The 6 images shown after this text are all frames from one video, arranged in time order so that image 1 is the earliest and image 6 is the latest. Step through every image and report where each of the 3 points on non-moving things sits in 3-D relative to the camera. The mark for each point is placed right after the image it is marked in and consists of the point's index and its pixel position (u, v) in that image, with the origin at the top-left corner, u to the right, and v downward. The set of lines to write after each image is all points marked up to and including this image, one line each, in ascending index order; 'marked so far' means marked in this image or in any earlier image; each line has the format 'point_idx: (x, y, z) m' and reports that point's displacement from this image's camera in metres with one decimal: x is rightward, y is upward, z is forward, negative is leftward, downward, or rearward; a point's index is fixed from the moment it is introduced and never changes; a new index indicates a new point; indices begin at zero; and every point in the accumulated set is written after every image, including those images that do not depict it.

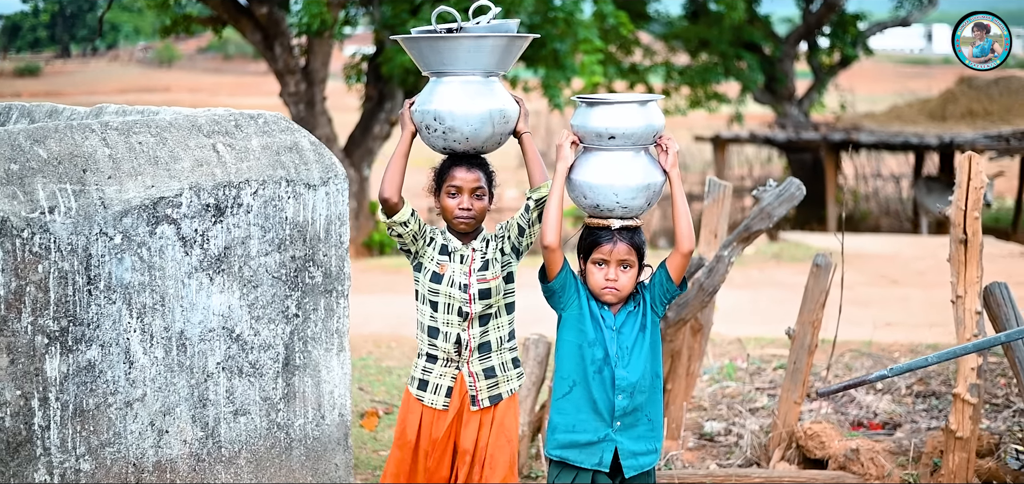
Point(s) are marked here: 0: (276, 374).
0: (-0.5, -0.3, +3.6) m
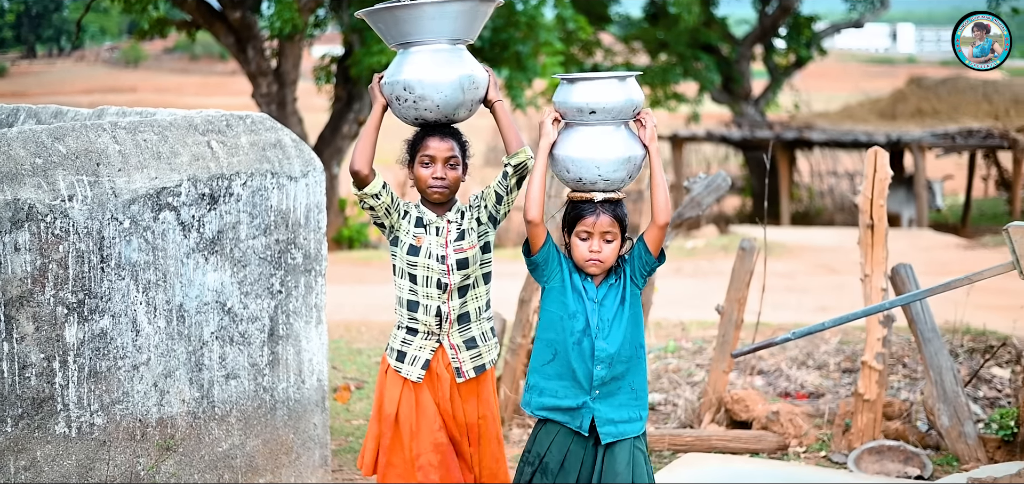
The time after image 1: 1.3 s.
0: (-0.6, -0.2, +4.0) m
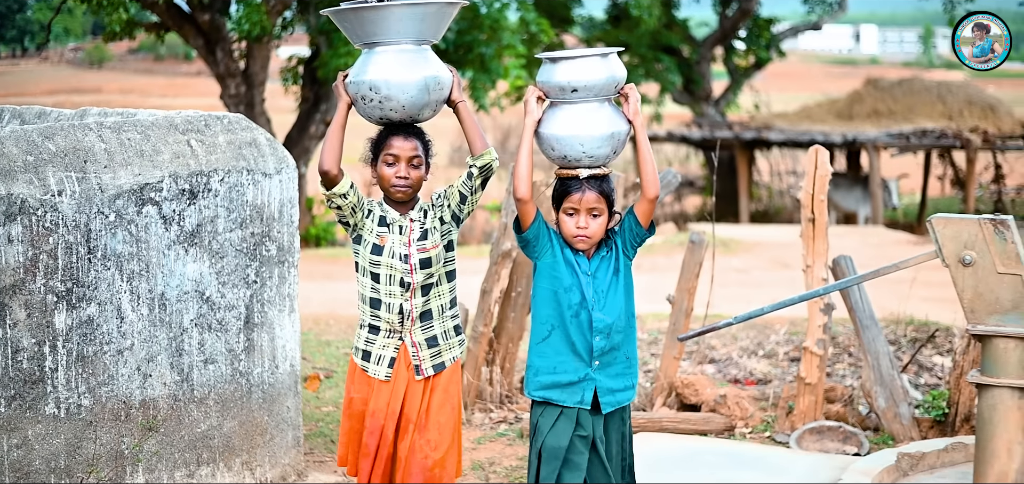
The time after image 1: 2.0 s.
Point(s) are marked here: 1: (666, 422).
0: (-0.7, -0.2, +4.3) m
1: (+0.4, -0.5, +4.9) m
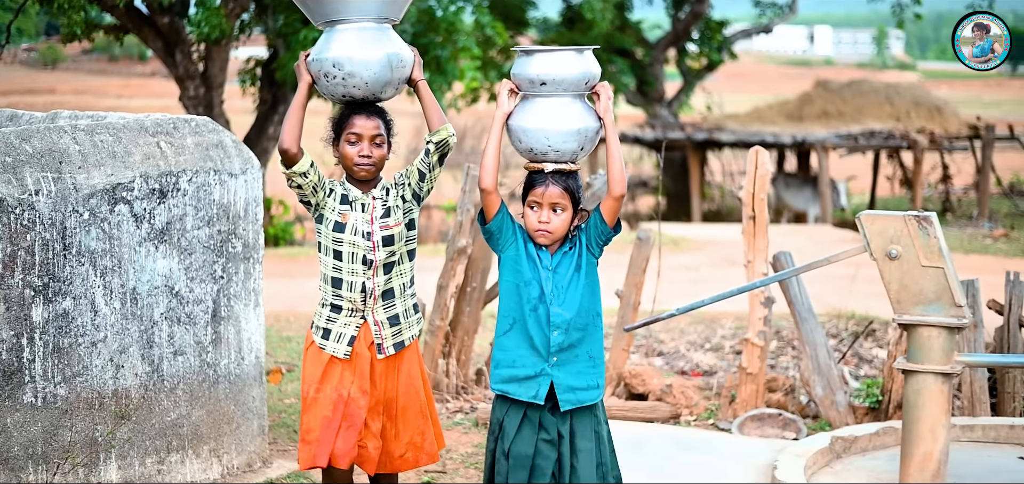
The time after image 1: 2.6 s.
0: (-0.8, -0.2, +4.5) m
1: (+0.3, -0.5, +5.1) m
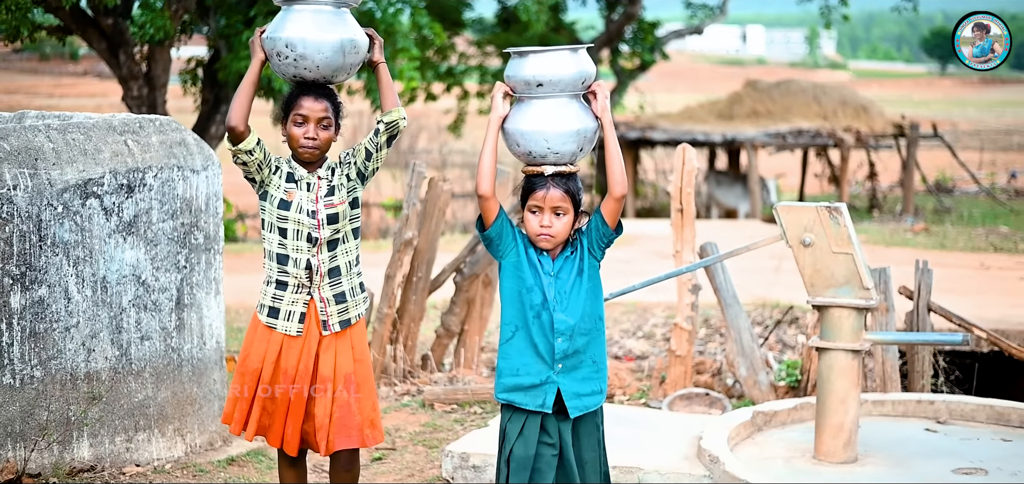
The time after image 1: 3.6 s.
0: (-1.0, -0.2, +4.8) m
1: (+0.1, -0.5, +5.5) m
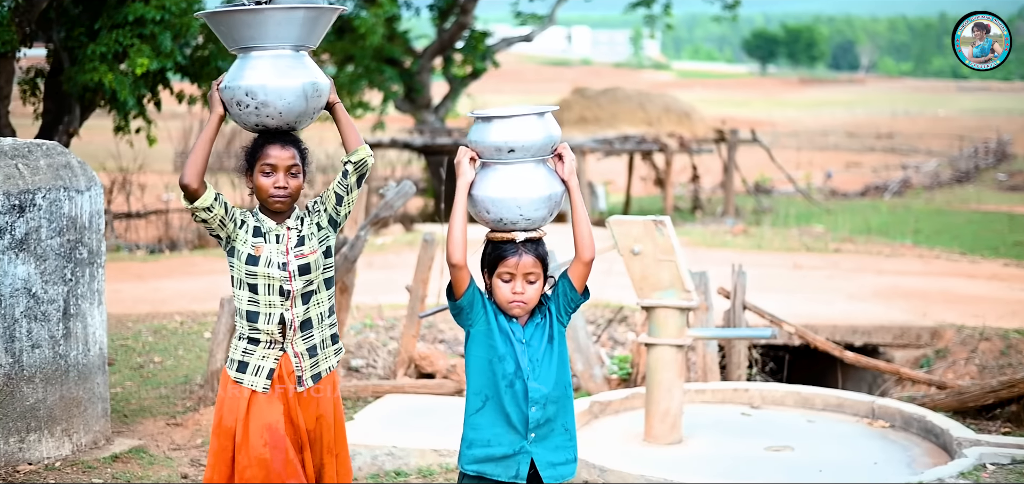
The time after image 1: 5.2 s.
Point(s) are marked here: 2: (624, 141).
0: (-1.4, -0.2, +5.2) m
1: (-0.4, -0.5, +6.0) m
2: (+1.1, +1.0, +16.7) m
